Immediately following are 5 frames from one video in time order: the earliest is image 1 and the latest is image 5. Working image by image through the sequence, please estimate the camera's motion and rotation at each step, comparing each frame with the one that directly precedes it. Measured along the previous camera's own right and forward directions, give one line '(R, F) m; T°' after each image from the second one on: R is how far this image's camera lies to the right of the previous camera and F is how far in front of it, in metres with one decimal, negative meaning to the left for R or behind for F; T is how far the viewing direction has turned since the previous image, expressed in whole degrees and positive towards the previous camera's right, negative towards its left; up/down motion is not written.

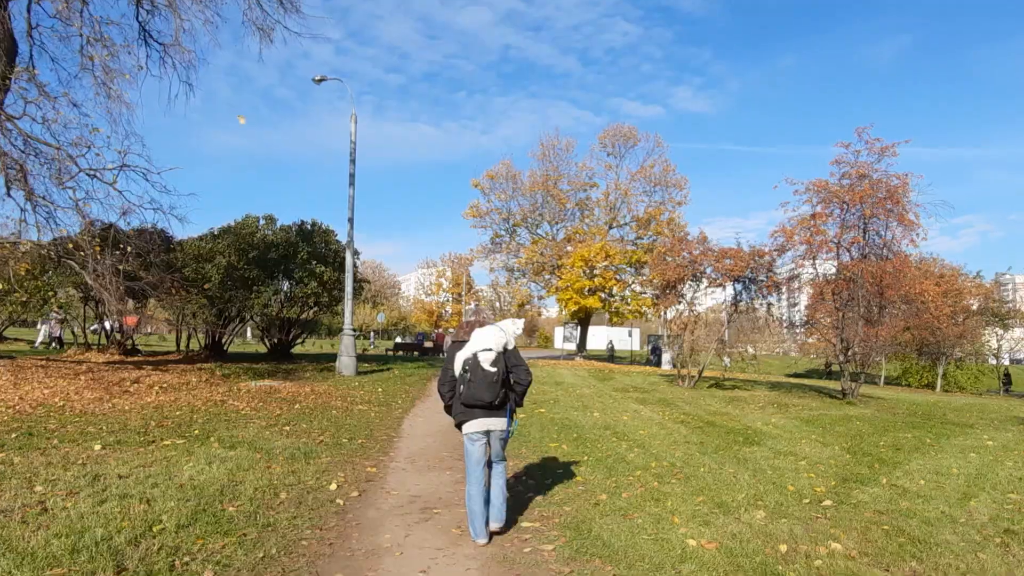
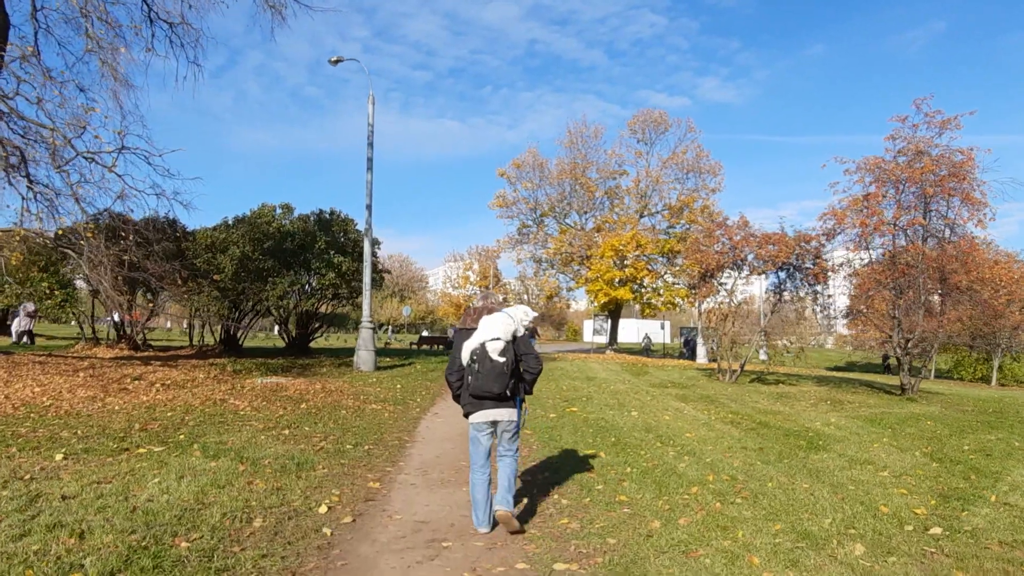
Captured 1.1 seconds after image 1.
(0.0, +1.2) m; -2°
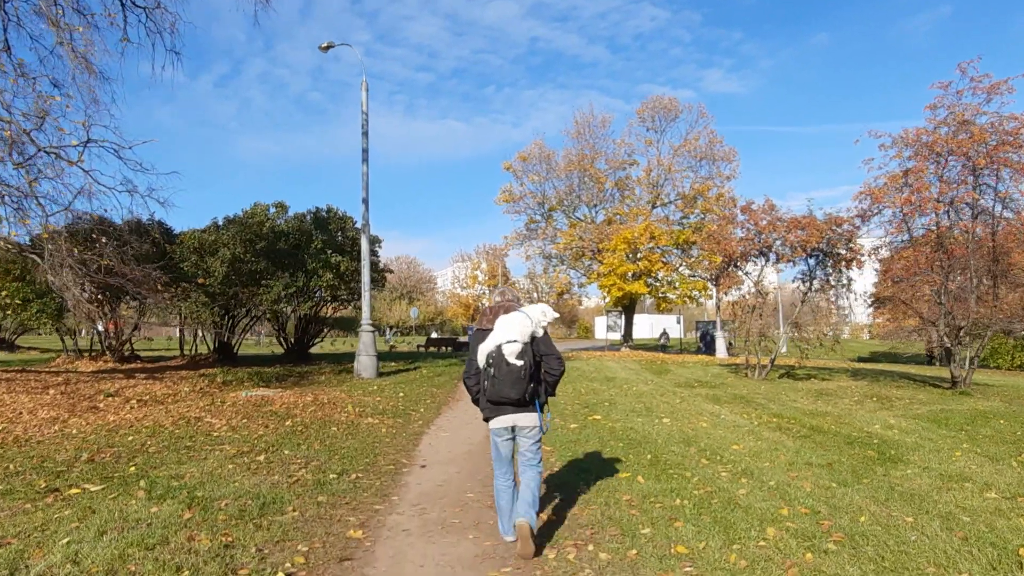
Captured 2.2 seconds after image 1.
(0.0, +1.4) m; -1°
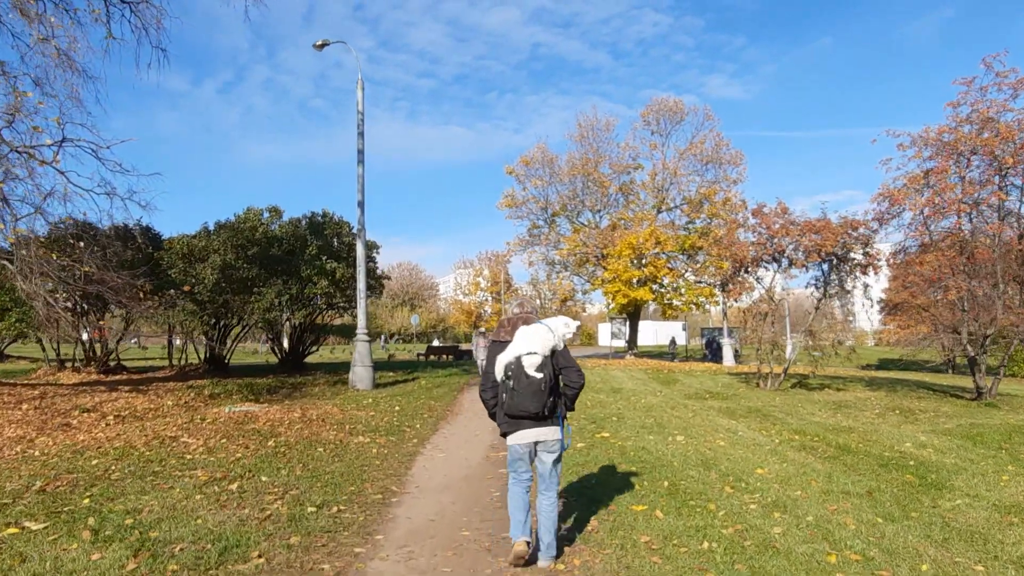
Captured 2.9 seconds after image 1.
(0.0, +0.7) m; 0°
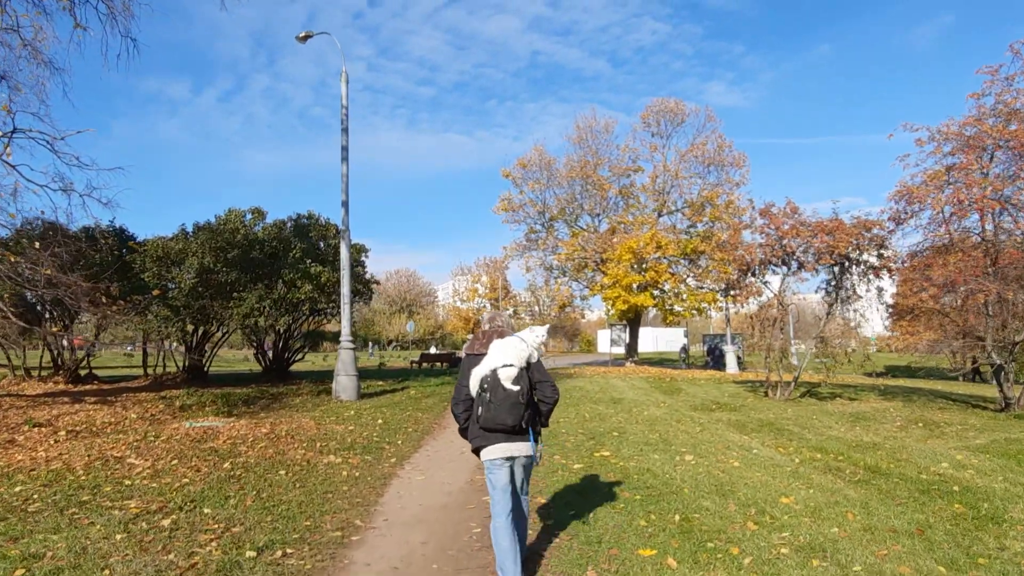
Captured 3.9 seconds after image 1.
(+0.1, +1.0) m; 0°
